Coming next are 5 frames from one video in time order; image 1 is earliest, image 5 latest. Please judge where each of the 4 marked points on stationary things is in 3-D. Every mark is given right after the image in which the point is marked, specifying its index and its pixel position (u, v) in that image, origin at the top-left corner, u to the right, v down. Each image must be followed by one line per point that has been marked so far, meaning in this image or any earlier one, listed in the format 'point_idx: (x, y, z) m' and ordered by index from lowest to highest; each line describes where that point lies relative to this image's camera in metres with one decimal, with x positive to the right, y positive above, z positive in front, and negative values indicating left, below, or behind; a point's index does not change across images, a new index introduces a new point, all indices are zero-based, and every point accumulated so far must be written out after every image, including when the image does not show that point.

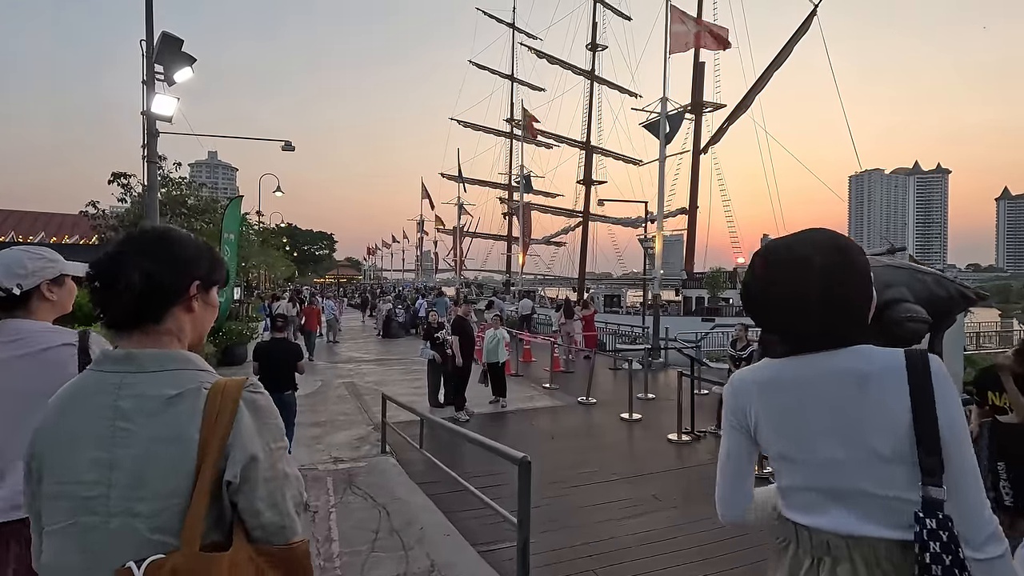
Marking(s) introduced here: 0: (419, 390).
0: (-2.0, -2.2, +11.5) m
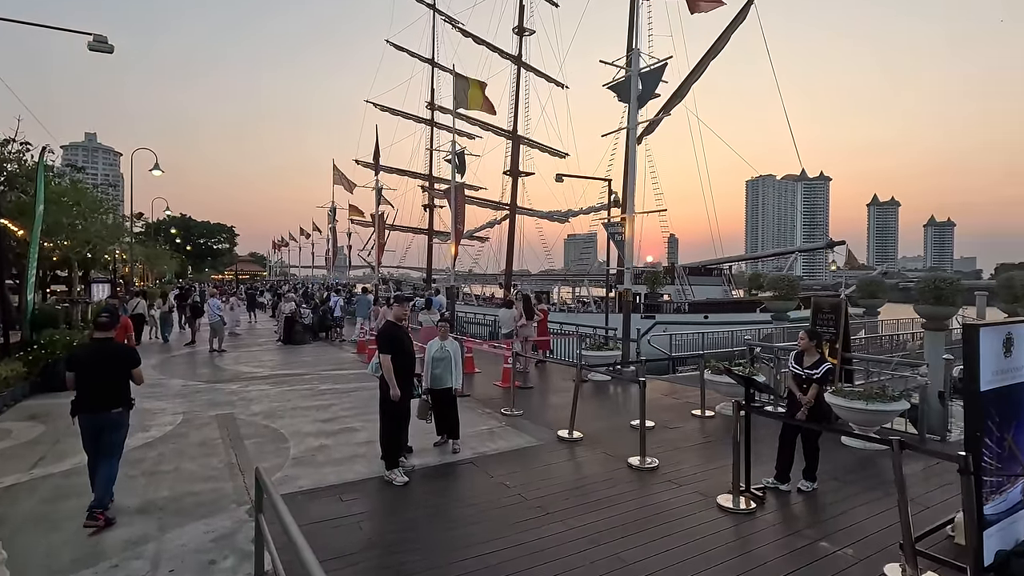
0: (-2.8, -2.1, +8.1) m
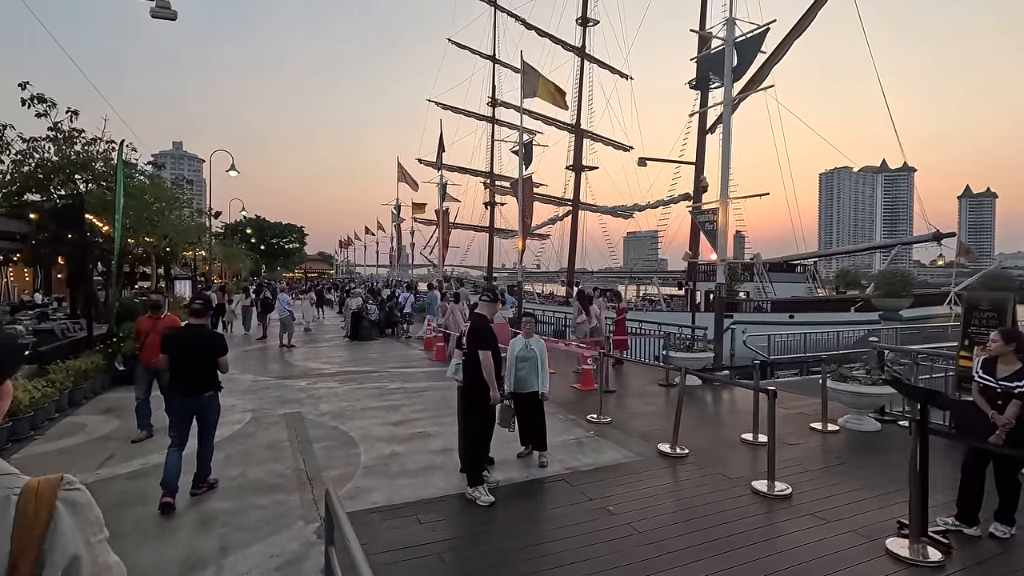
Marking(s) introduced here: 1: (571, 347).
0: (-1.6, -2.0, +7.4) m
1: (+1.2, -1.2, +11.1) m
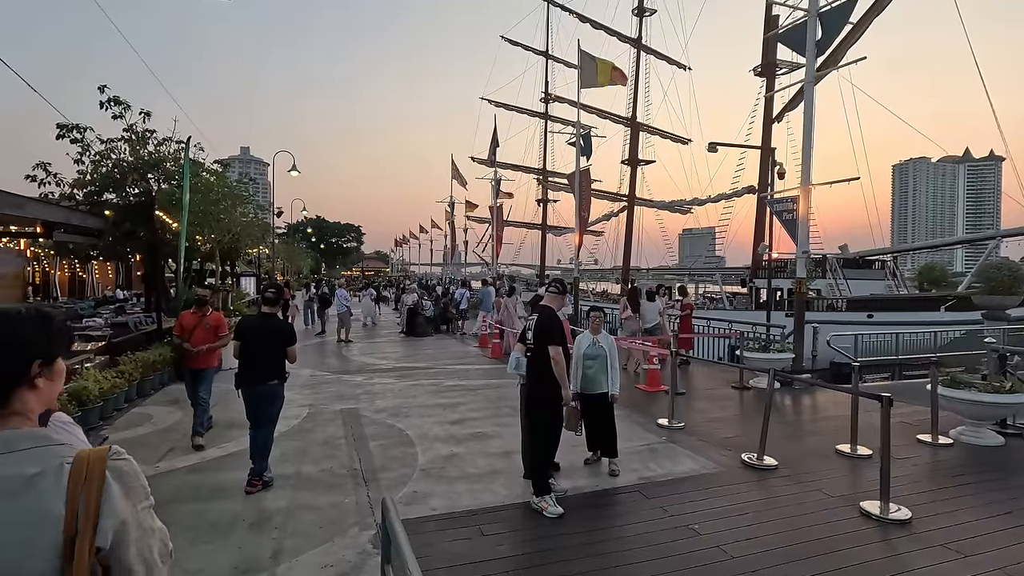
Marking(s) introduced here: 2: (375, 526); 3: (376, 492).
0: (-0.7, -1.9, +7.1) m
1: (+2.4, -1.1, +10.4) m
2: (-1.2, -2.0, +4.4) m
3: (-1.3, -1.9, +5.2) m
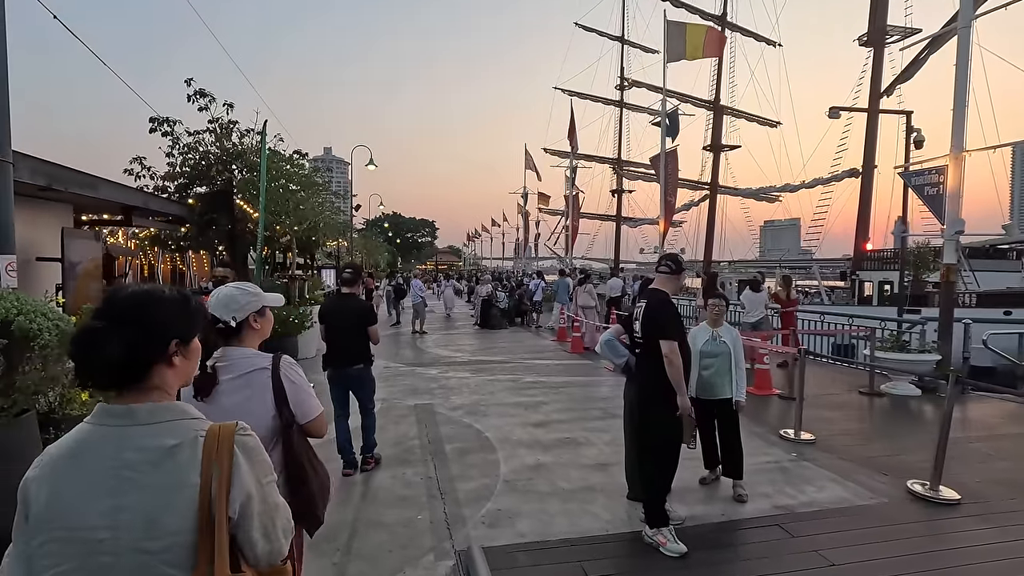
0: (+0.3, -1.7, +6.2) m
1: (+3.9, -0.9, +9.1) m
2: (-0.4, -1.8, +3.7) m
3: (-0.5, -1.8, +4.4) m
